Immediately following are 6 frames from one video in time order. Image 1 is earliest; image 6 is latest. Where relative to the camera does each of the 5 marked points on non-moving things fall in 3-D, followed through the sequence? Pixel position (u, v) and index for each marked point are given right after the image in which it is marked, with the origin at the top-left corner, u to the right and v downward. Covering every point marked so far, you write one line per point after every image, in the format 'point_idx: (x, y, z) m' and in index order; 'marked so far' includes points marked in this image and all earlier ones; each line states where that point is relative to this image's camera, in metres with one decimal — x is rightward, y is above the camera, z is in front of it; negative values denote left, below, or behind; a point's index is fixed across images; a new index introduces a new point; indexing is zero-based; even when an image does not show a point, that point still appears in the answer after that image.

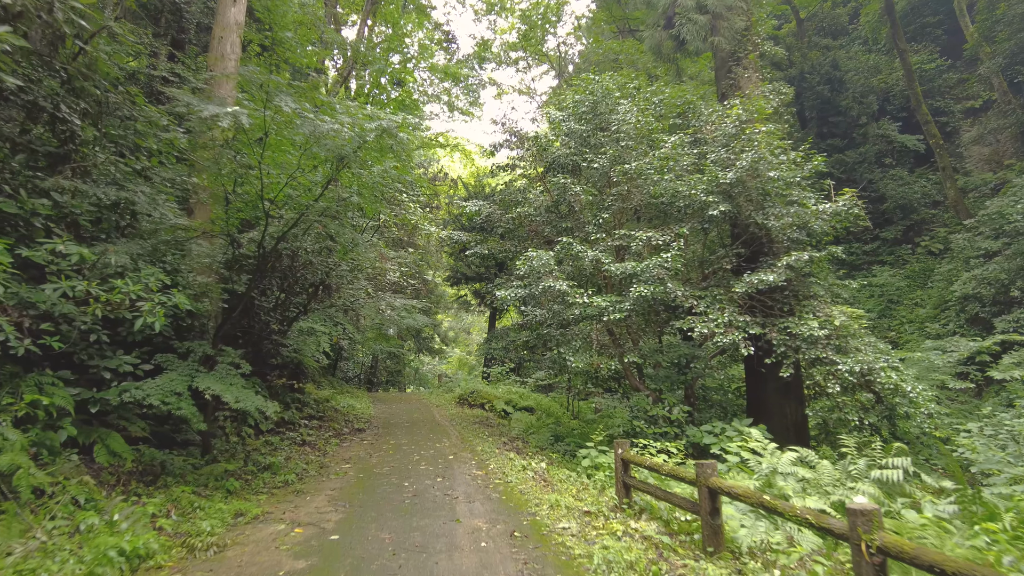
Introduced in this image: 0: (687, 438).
0: (+2.0, -1.7, +7.4) m
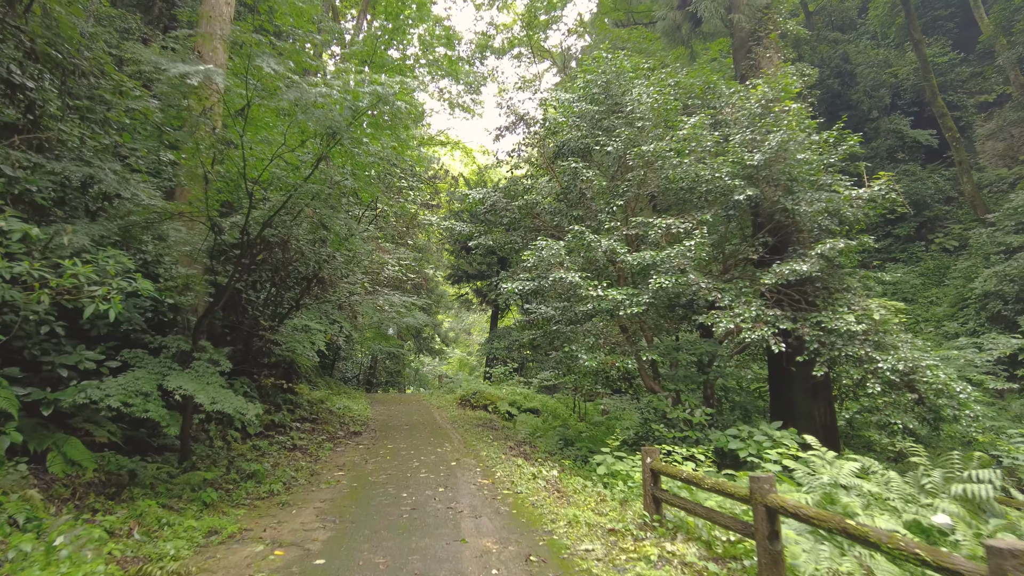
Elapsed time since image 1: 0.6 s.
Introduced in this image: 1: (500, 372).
0: (+2.1, -1.6, +6.8) m
1: (-0.3, -2.1, +16.2) m
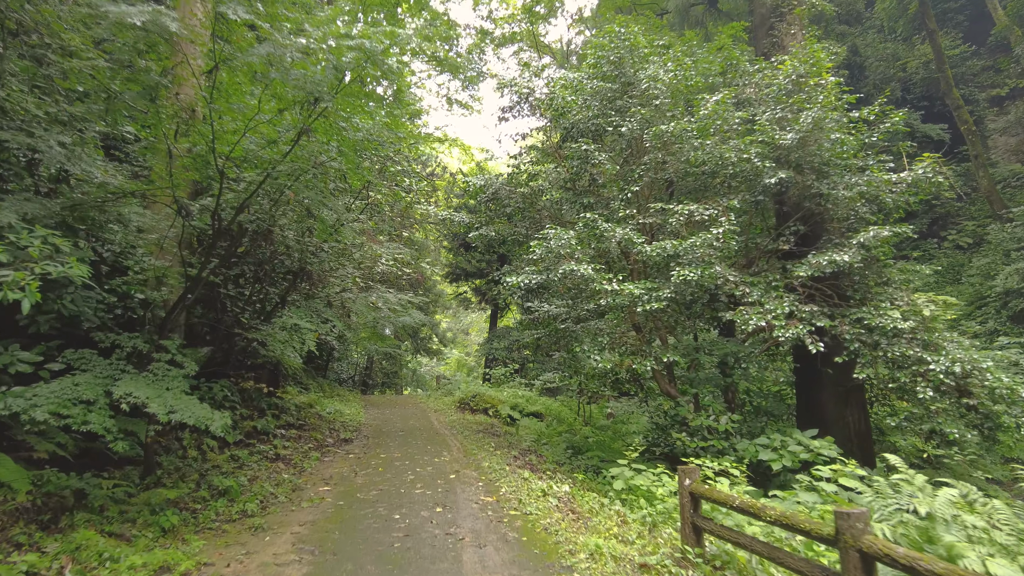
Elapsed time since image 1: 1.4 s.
0: (+2.1, -1.6, +6.1) m
1: (-0.3, -2.1, +15.6) m
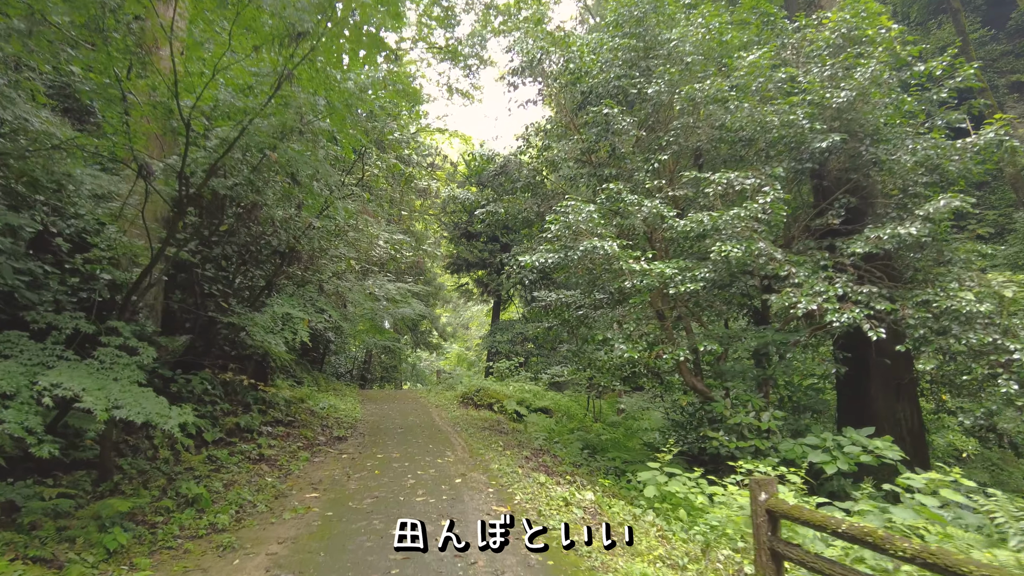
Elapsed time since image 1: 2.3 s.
0: (+2.2, -1.4, +5.4) m
1: (-0.2, -1.8, +14.9) m
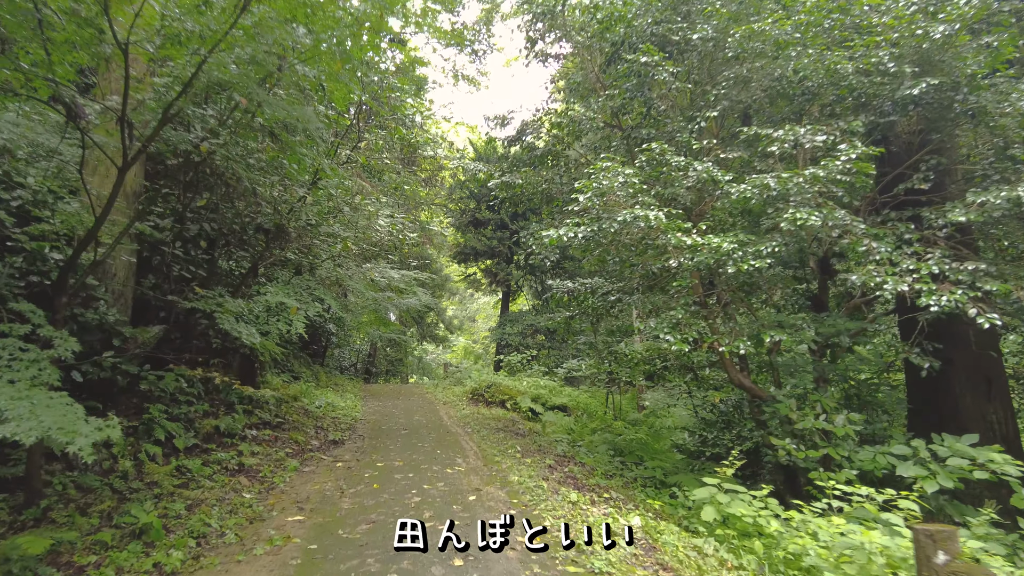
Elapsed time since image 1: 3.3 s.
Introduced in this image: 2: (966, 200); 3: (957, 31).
0: (+2.4, -1.2, +4.5) m
1: (+0.1, -1.6, +14.0) m
2: (+3.1, +0.6, +4.4) m
3: (+3.0, +1.7, +4.4) m
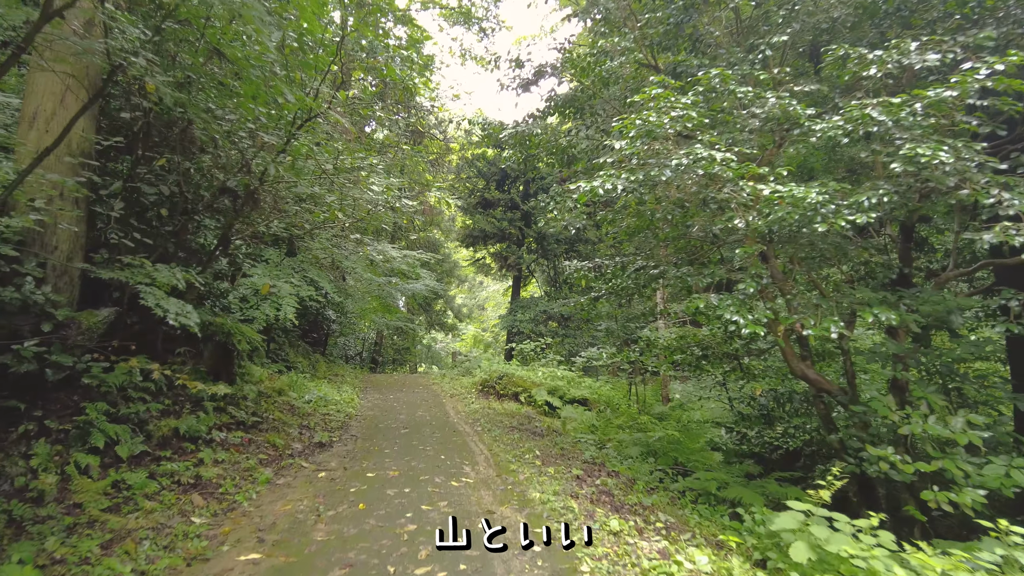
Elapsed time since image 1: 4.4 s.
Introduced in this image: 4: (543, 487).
0: (+2.5, -1.0, +3.5) m
1: (+0.3, -1.2, +13.0) m
2: (+3.2, +0.8, +3.3) m
3: (+3.1, +1.9, +3.3) m
4: (+0.2, -1.3, +4.3) m
